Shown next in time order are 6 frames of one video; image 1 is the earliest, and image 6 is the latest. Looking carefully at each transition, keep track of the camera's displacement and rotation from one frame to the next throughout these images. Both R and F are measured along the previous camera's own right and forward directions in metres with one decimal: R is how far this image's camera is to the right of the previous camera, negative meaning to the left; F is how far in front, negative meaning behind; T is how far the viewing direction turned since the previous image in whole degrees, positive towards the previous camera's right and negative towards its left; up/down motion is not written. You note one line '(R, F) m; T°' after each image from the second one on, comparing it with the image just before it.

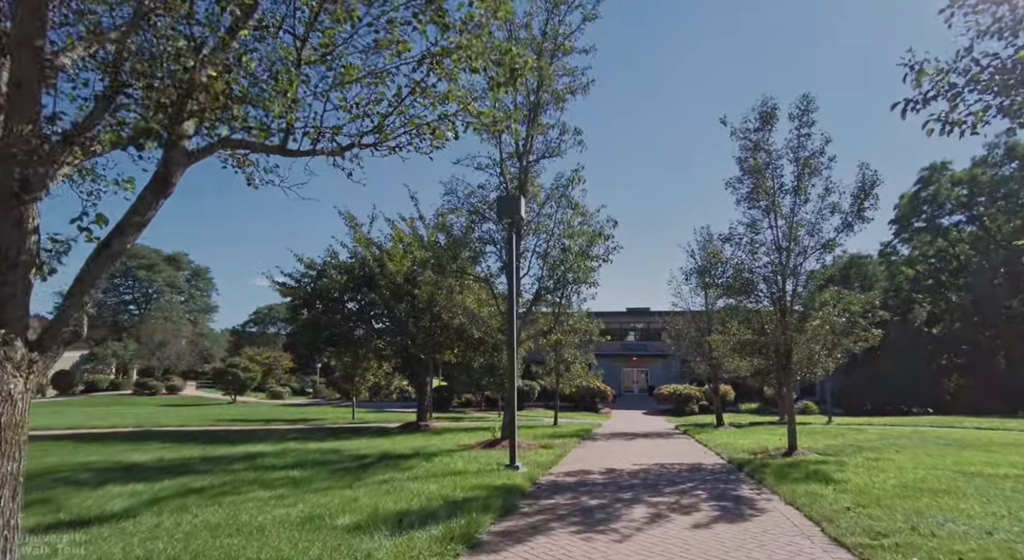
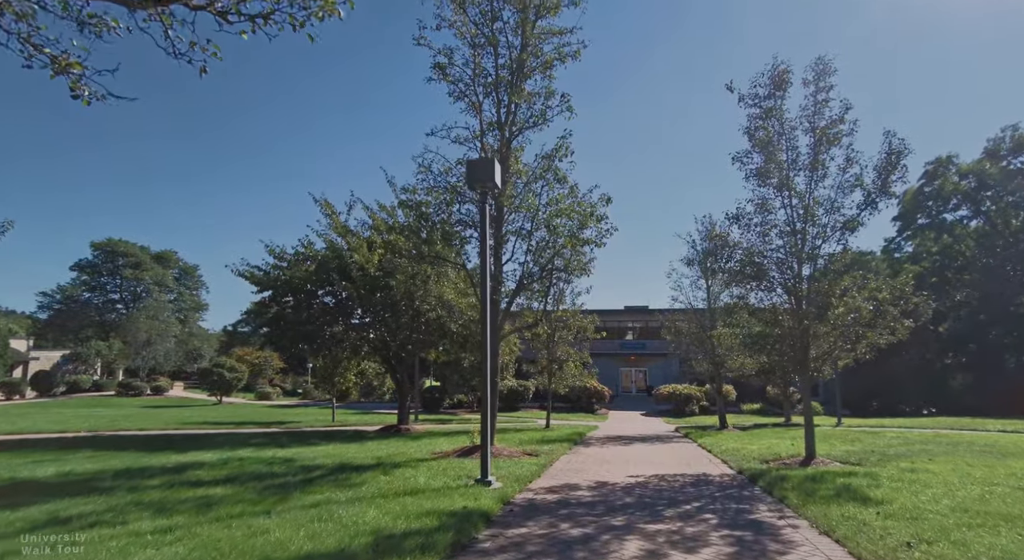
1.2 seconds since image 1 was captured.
(+0.4, +1.6) m; 0°
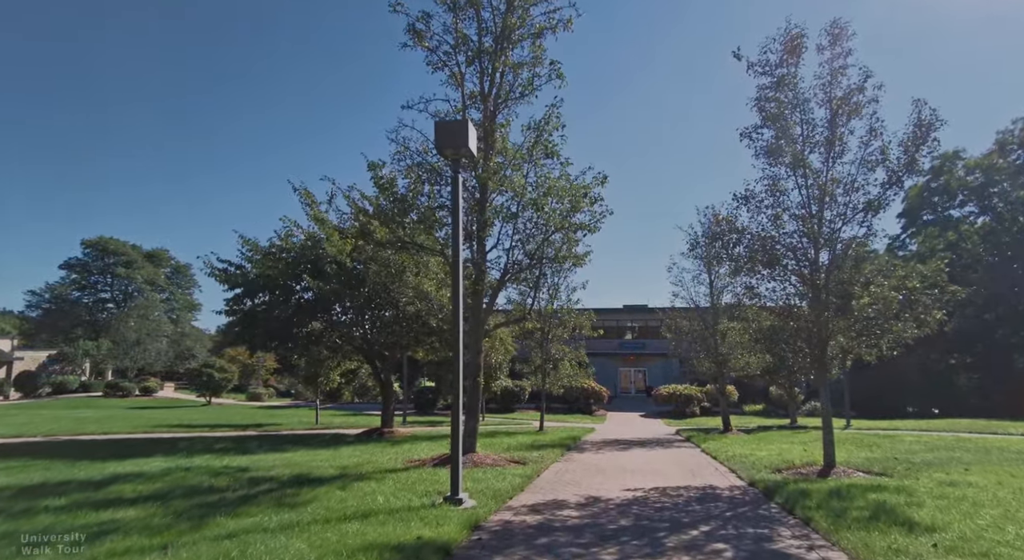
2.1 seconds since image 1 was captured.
(+0.3, +1.3) m; 0°
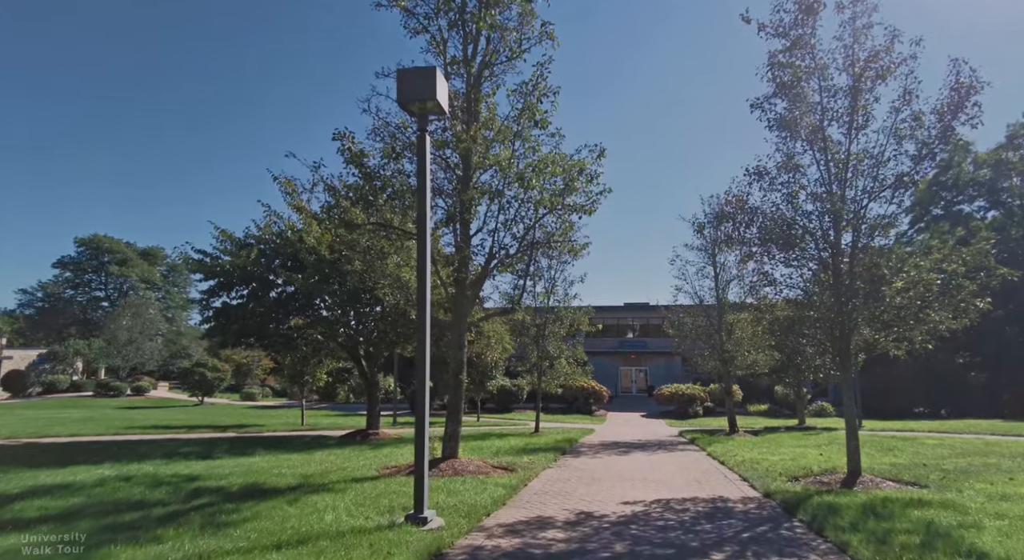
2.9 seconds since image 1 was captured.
(+0.3, +1.2) m; 0°
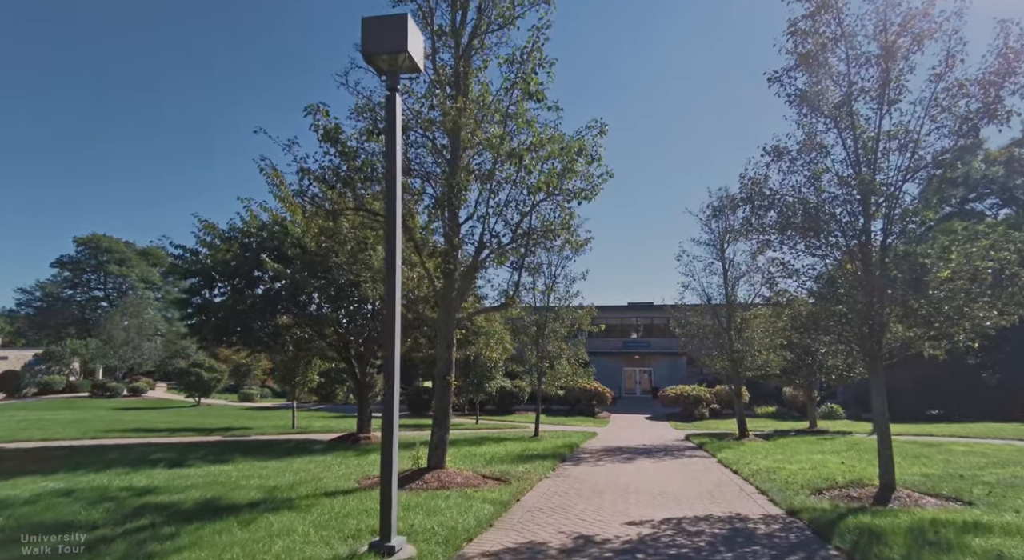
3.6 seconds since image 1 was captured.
(+0.2, +1.0) m; 0°
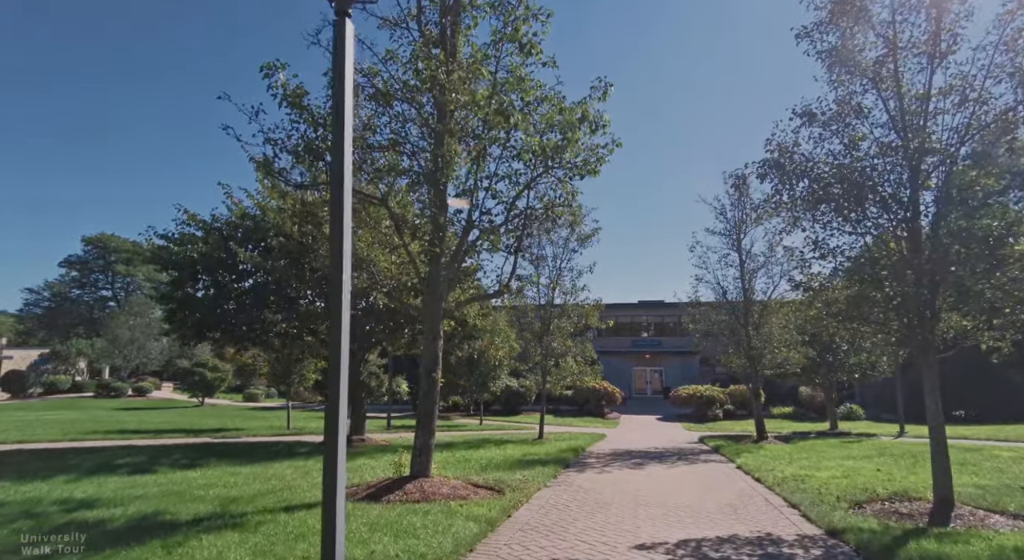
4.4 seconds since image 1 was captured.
(+0.2, +1.1) m; -1°
